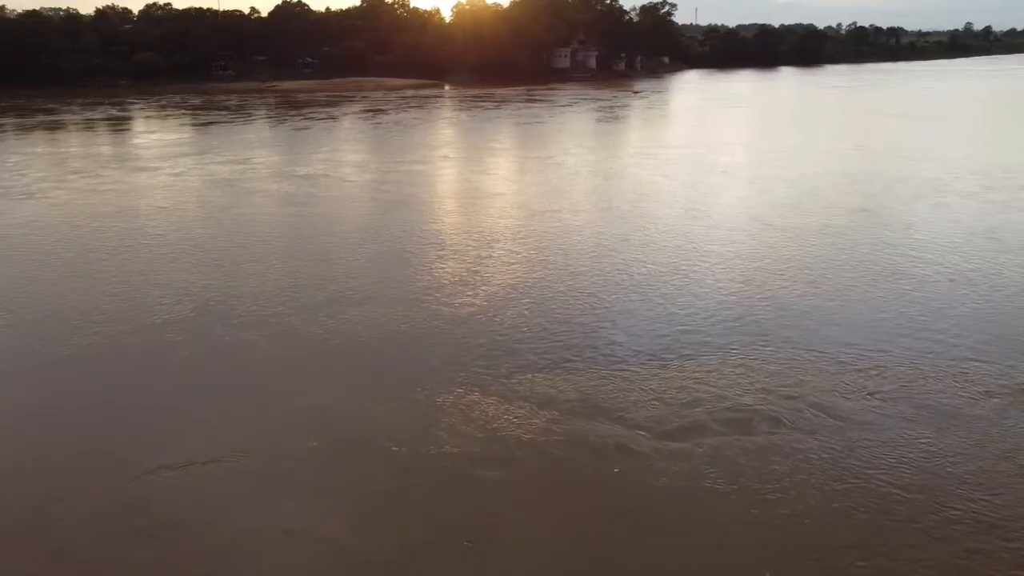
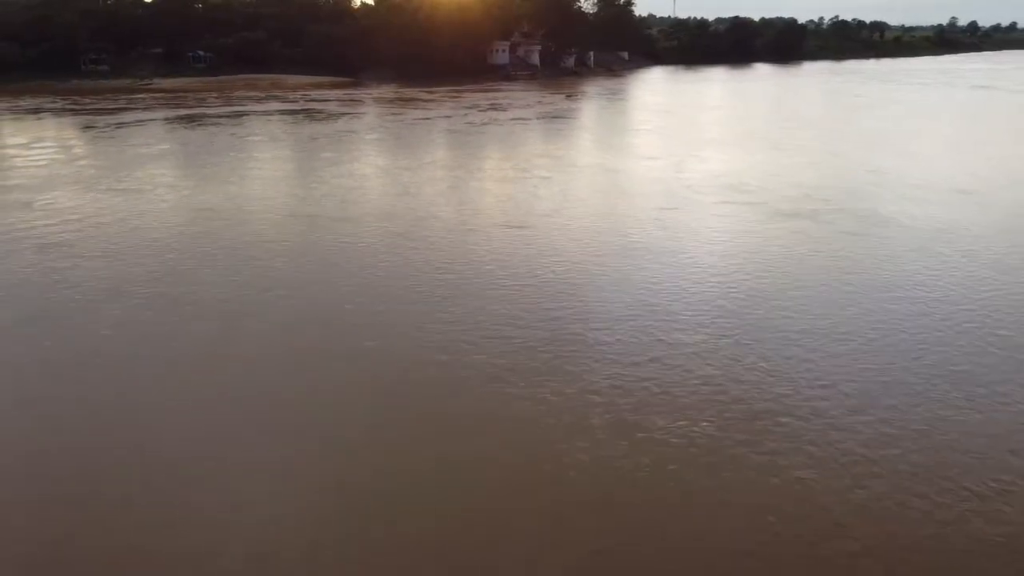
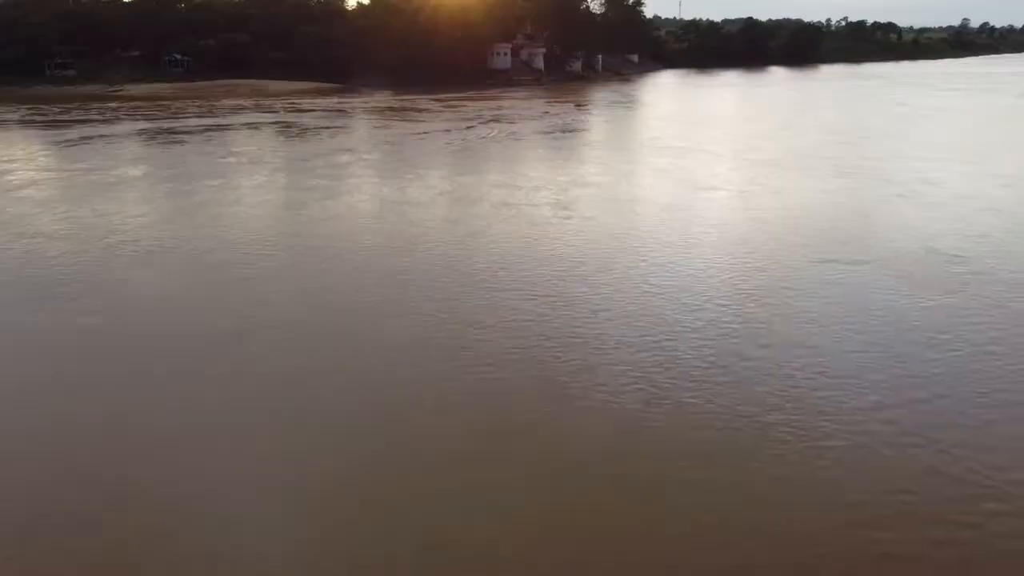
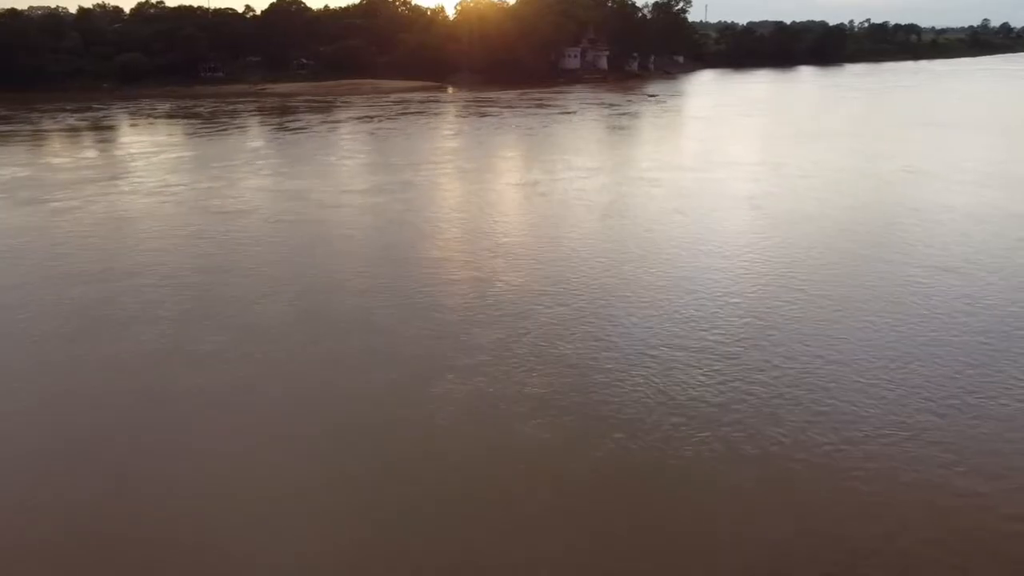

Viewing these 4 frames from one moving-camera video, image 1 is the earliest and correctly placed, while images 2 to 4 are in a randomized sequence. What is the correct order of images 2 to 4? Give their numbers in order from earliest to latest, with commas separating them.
4, 3, 2
